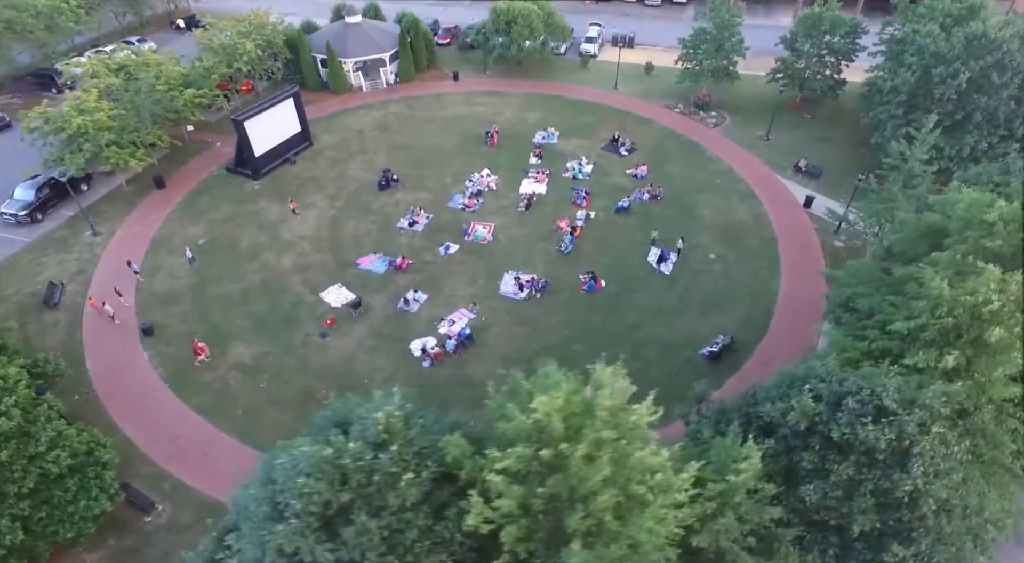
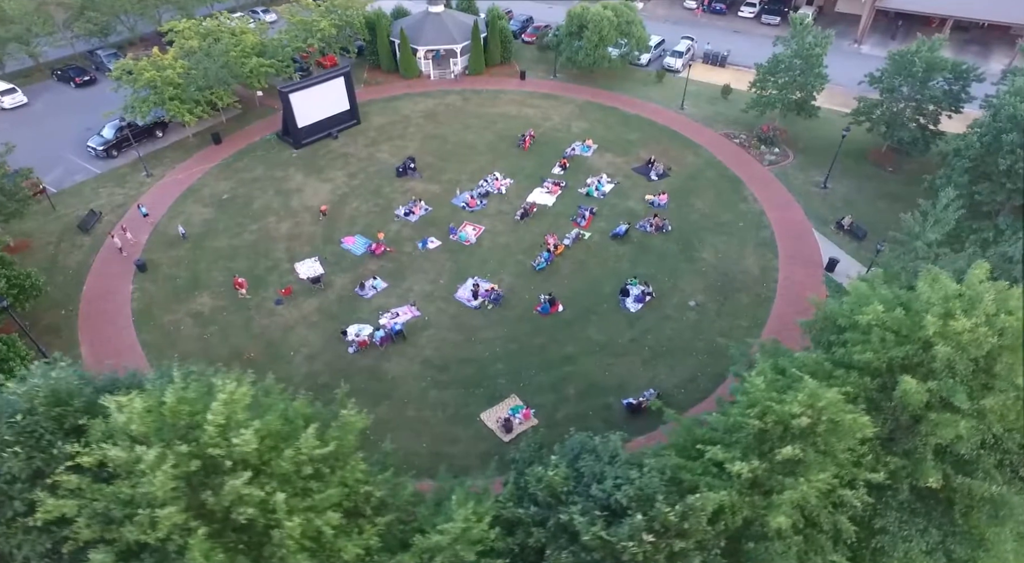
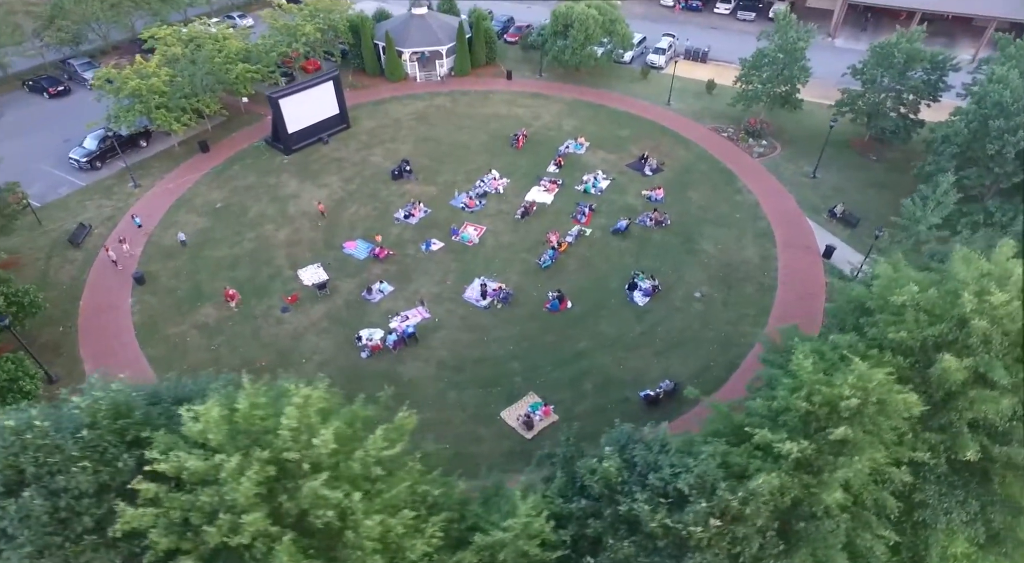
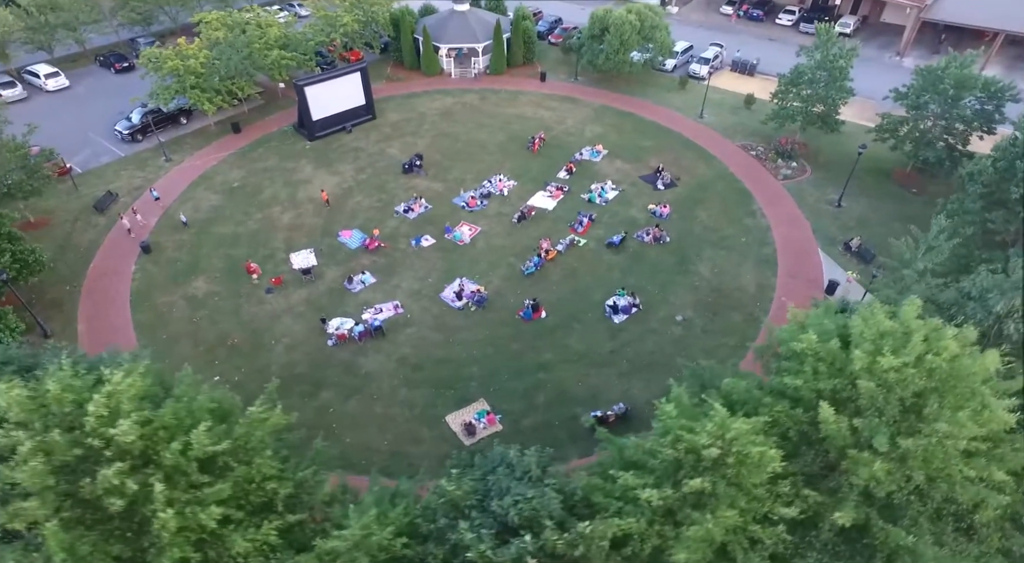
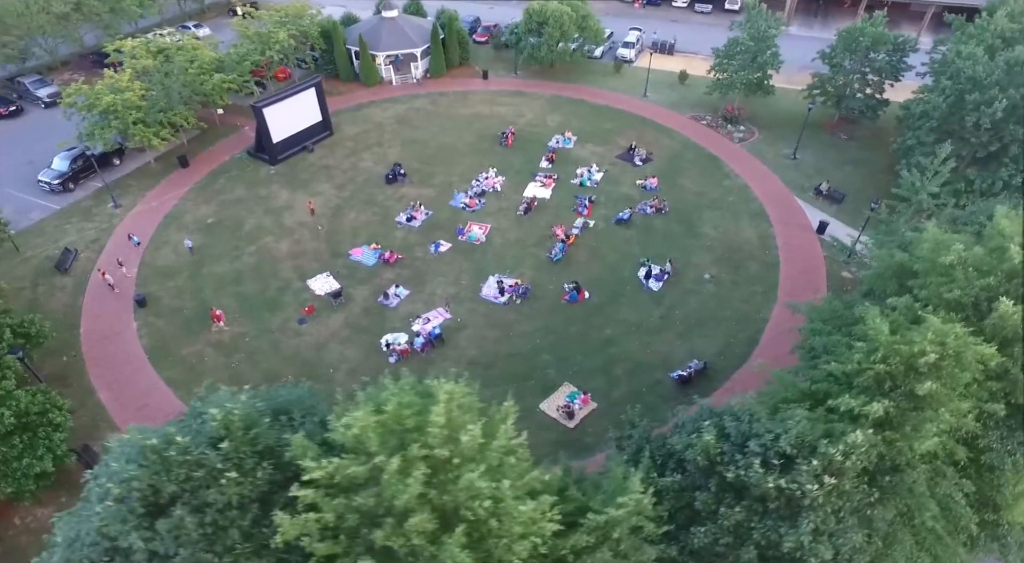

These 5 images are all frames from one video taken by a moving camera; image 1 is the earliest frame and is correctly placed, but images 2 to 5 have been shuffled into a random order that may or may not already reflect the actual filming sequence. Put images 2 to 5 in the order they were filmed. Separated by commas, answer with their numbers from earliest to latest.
5, 3, 2, 4
